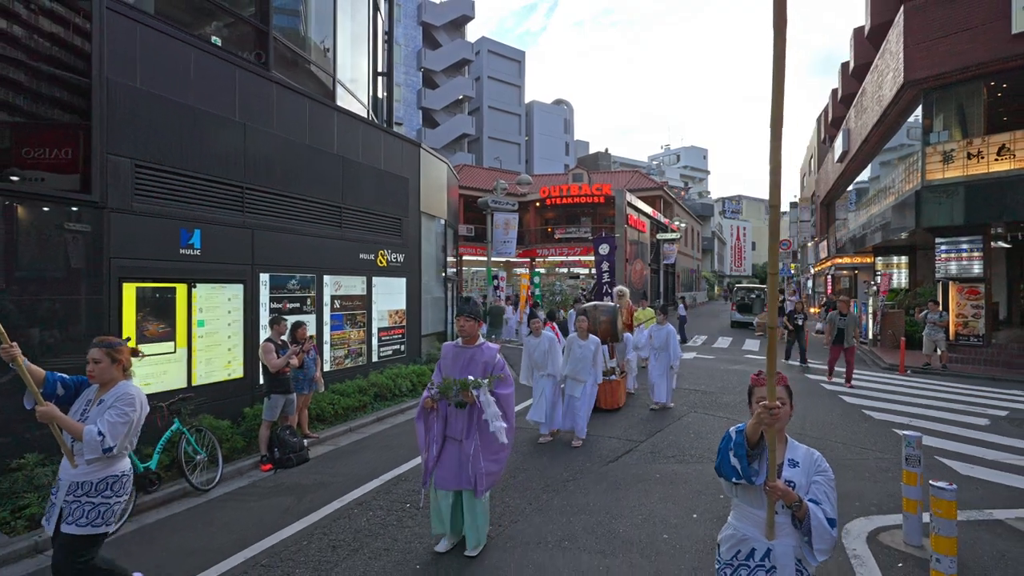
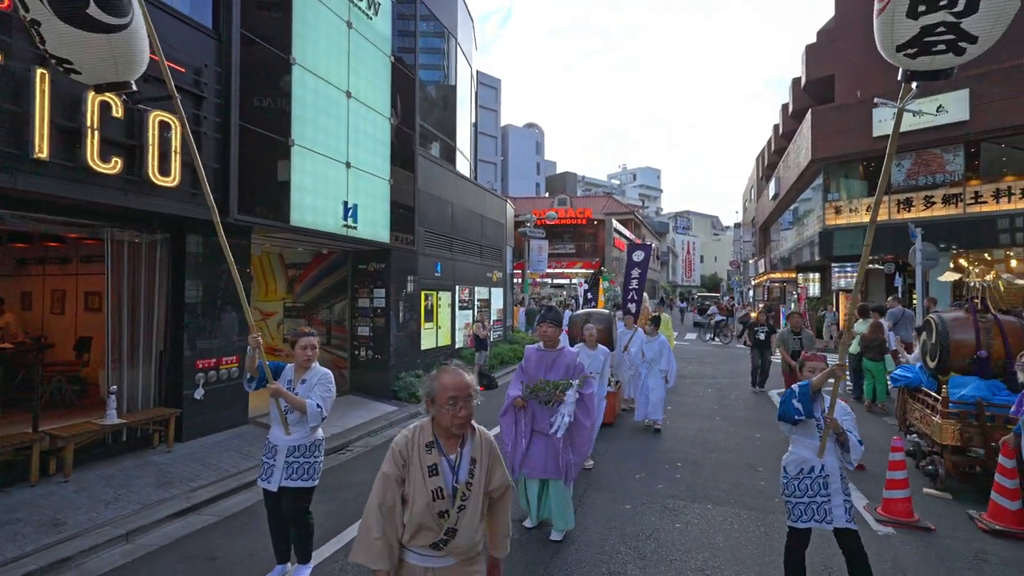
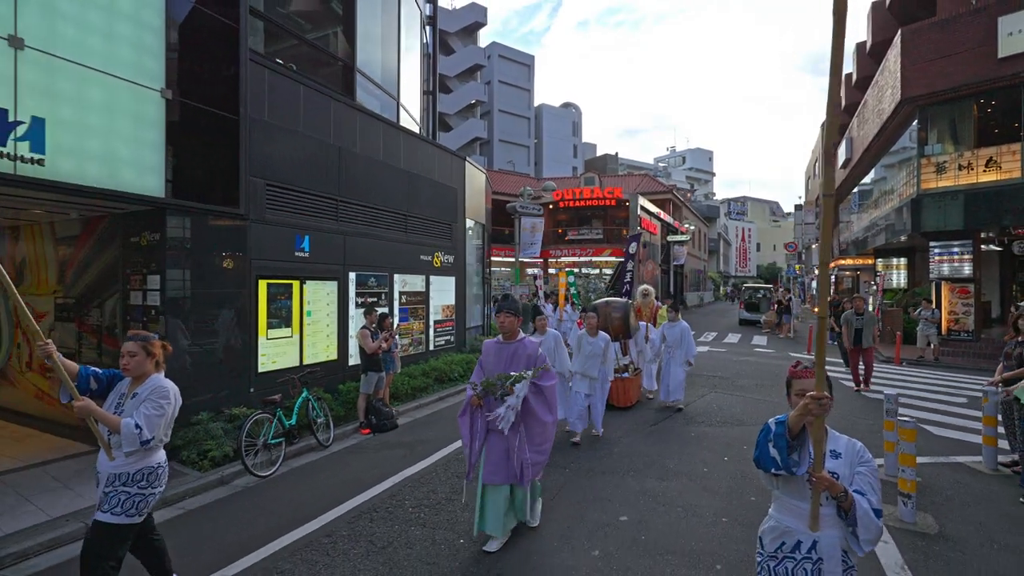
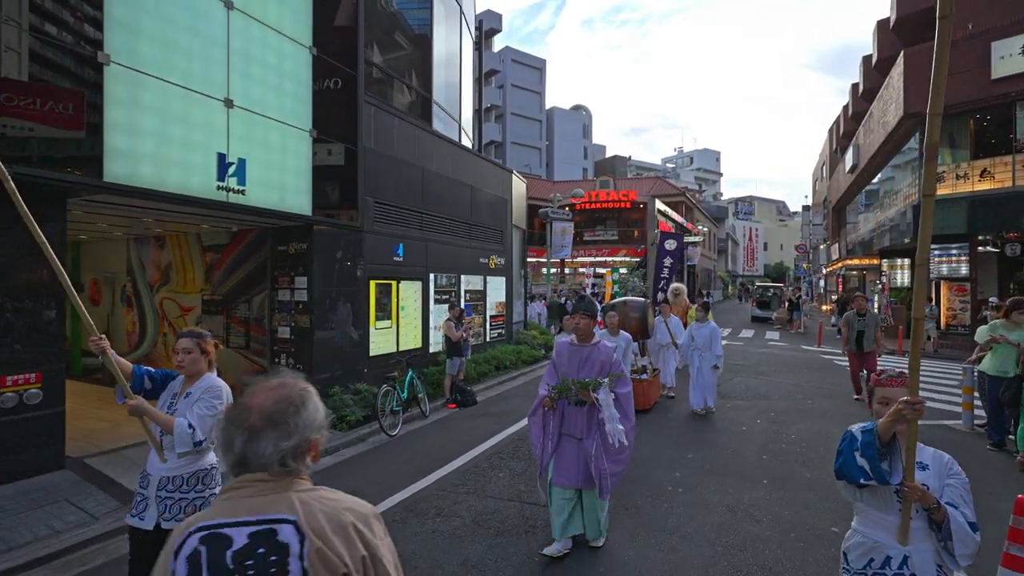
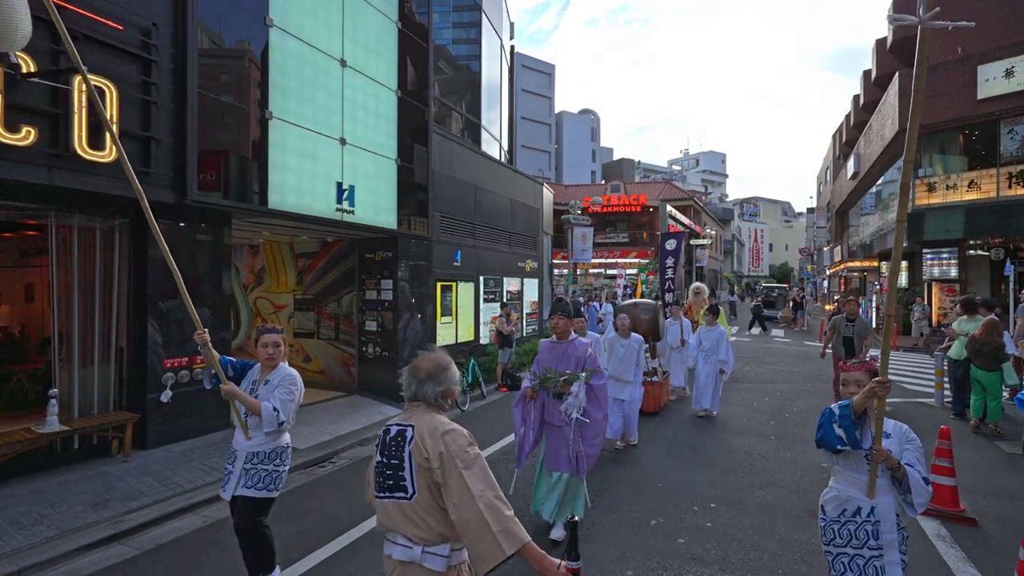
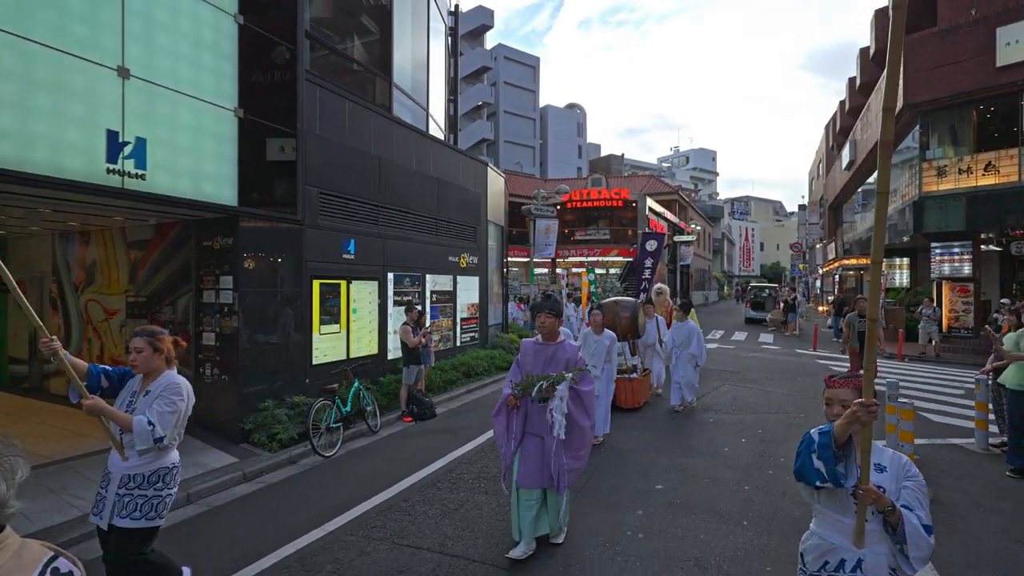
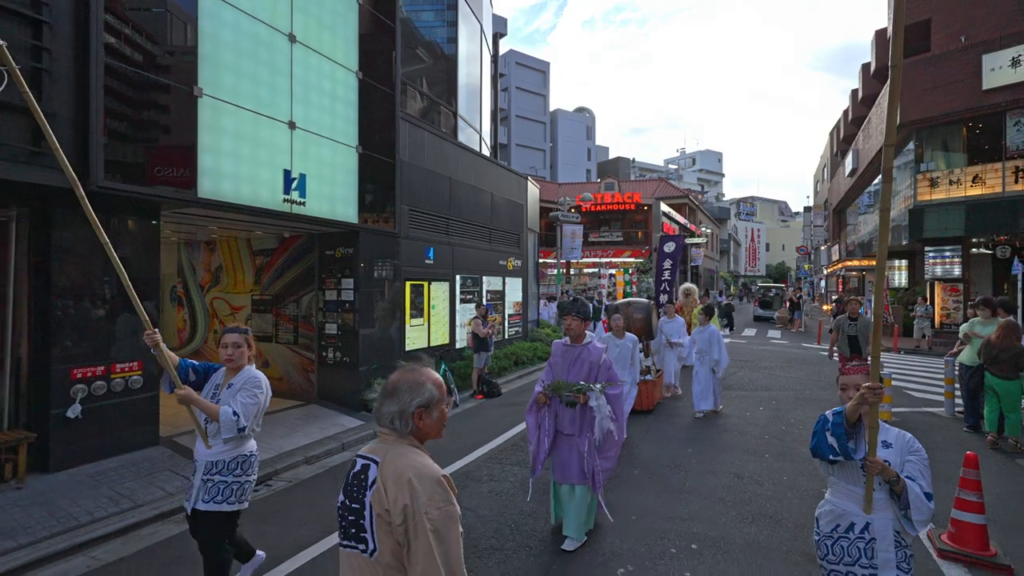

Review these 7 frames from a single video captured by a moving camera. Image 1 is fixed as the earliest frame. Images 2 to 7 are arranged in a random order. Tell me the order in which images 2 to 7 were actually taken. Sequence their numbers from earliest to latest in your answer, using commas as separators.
3, 6, 4, 7, 5, 2
